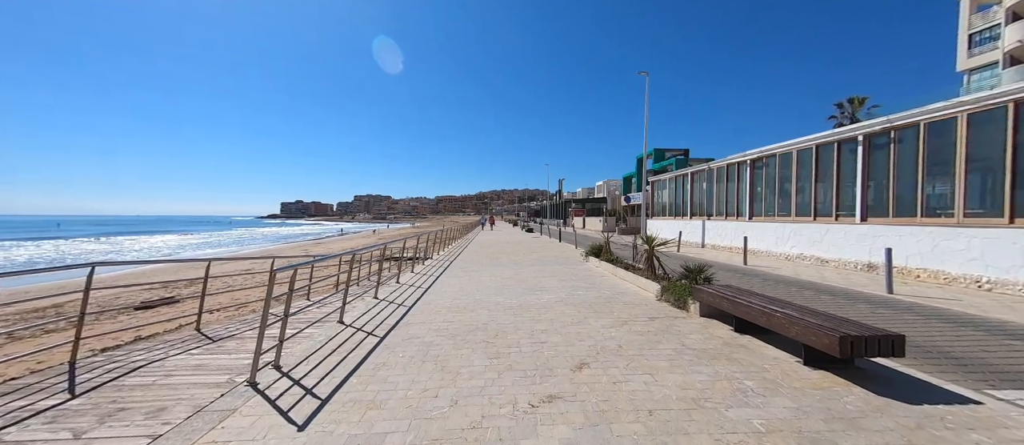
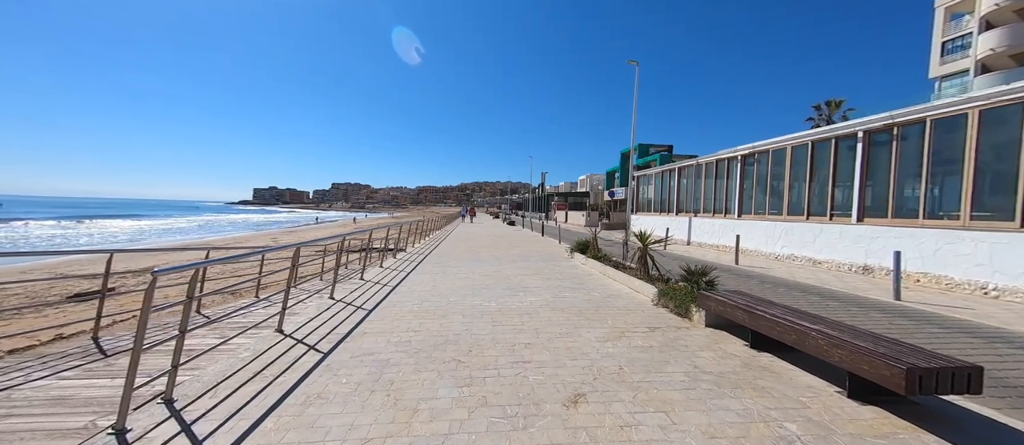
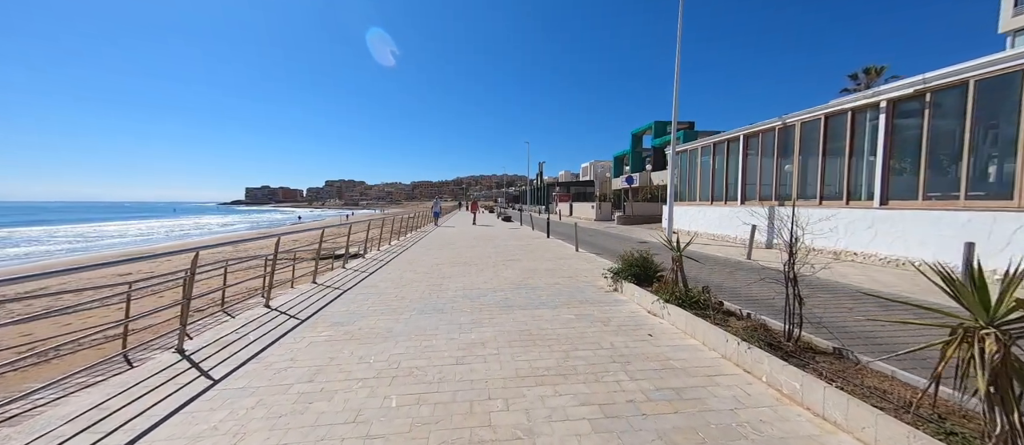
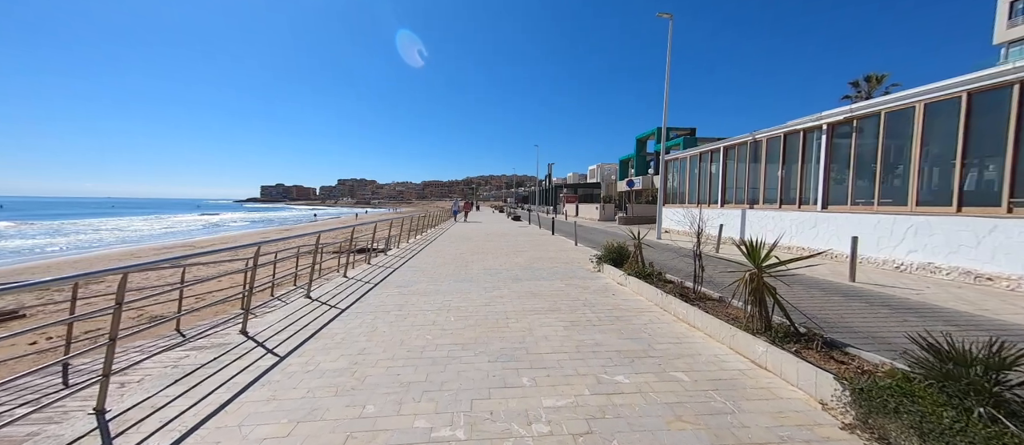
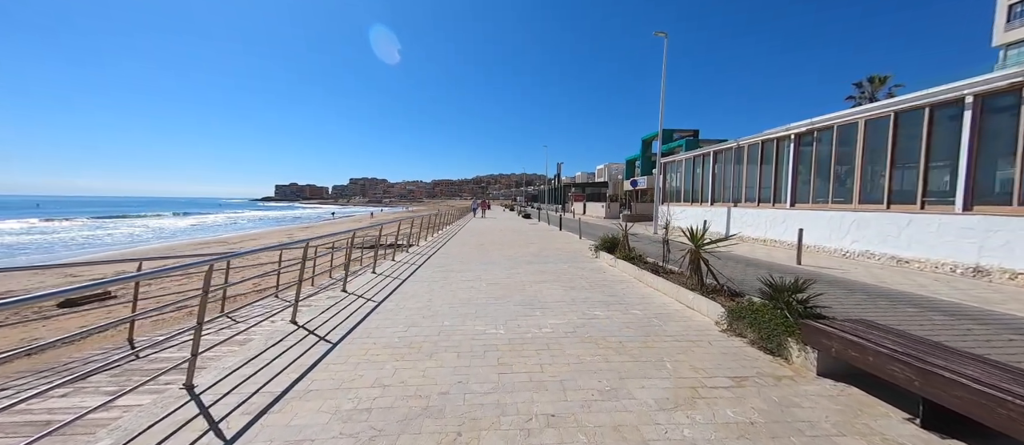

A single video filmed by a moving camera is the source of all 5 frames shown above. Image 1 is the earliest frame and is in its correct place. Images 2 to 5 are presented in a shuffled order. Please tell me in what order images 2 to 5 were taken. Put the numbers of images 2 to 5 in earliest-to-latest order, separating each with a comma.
2, 5, 4, 3
